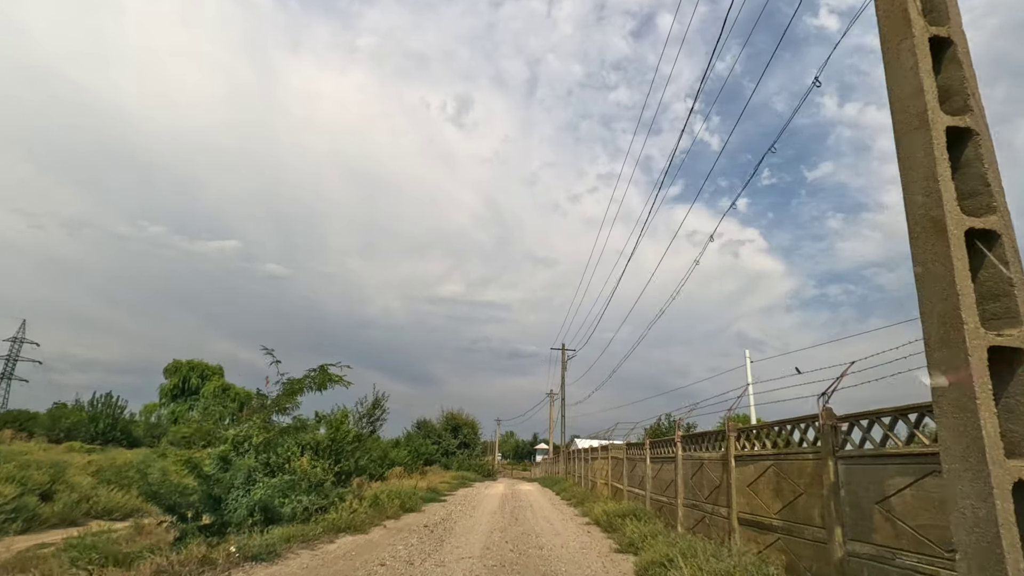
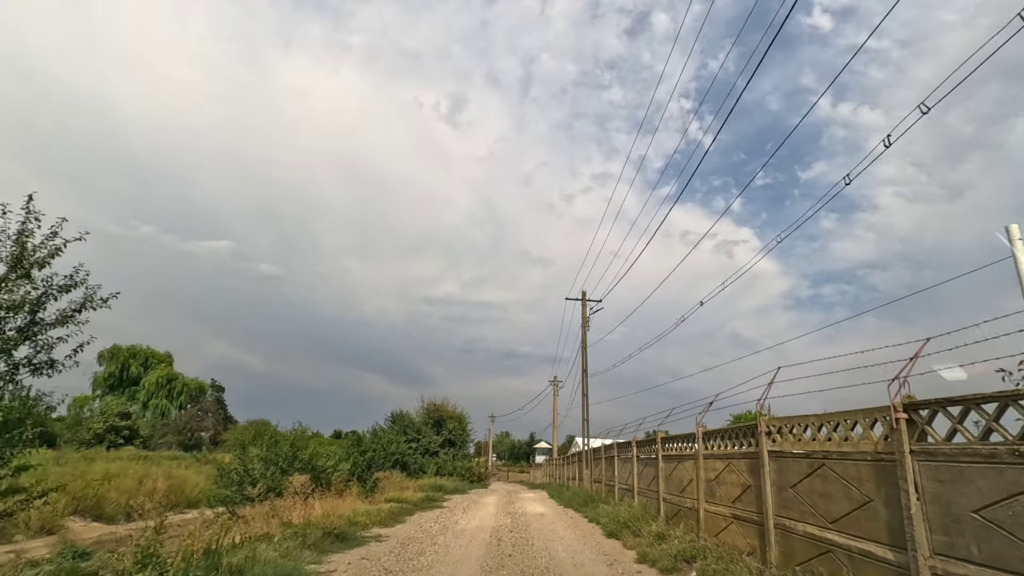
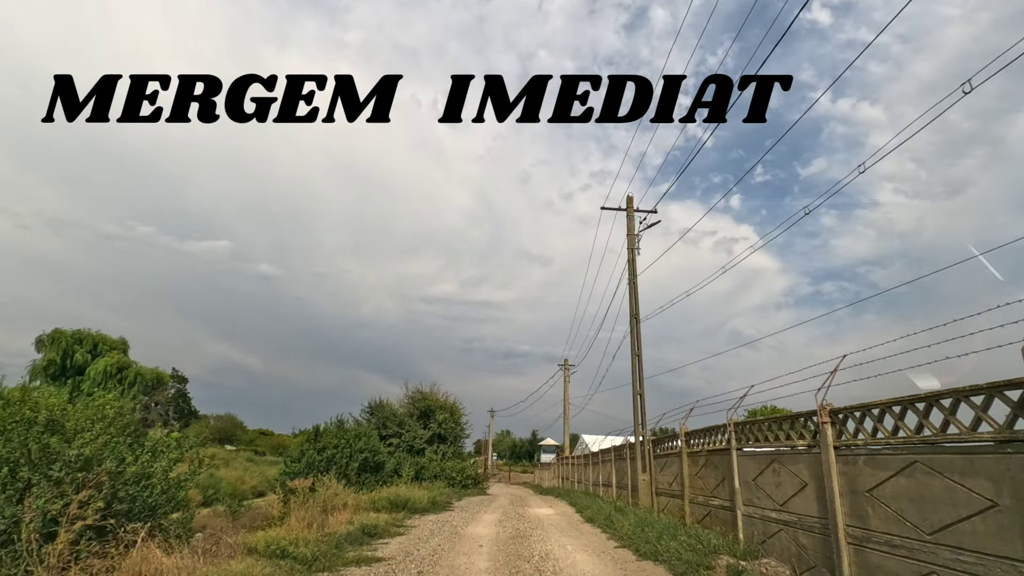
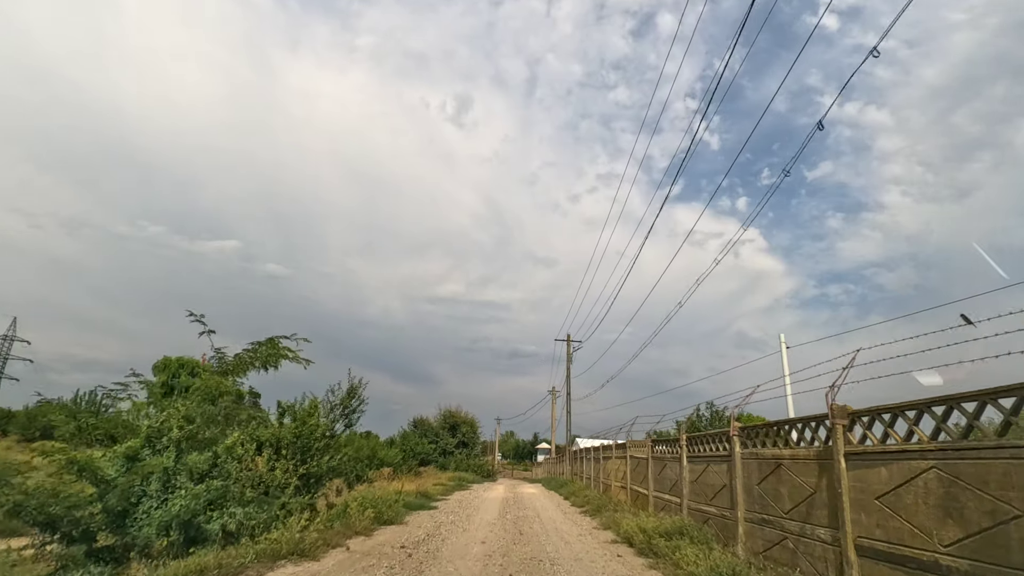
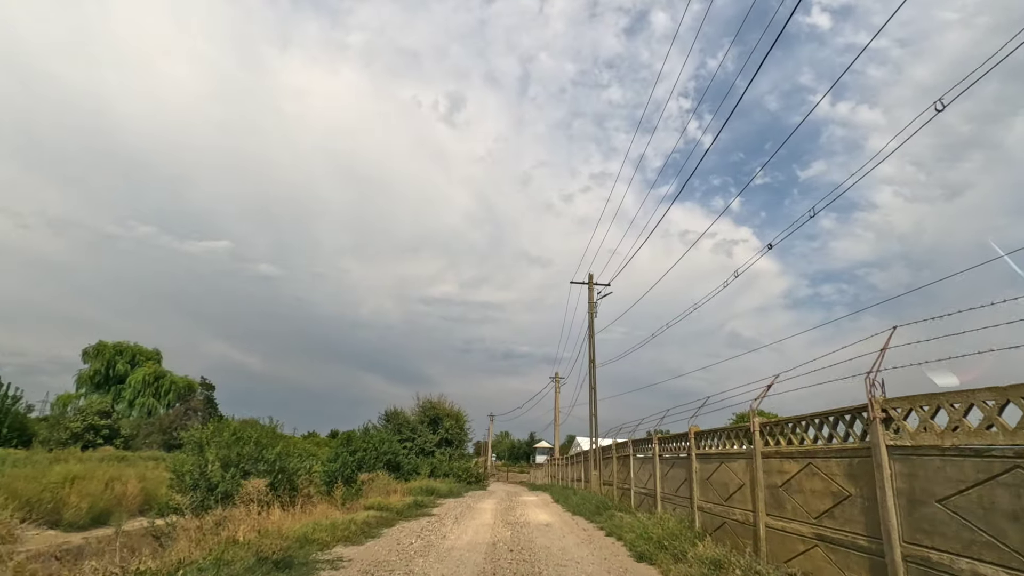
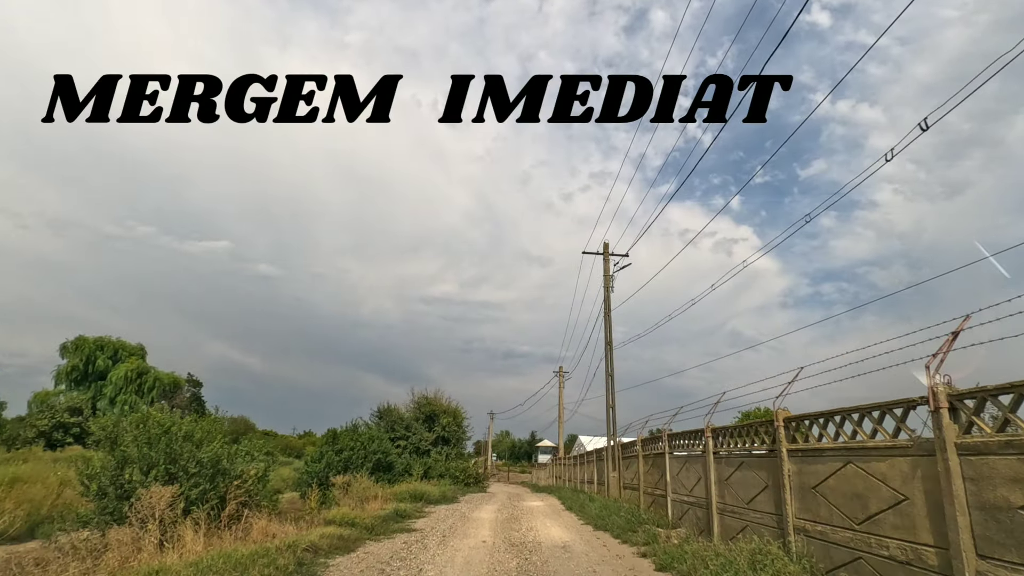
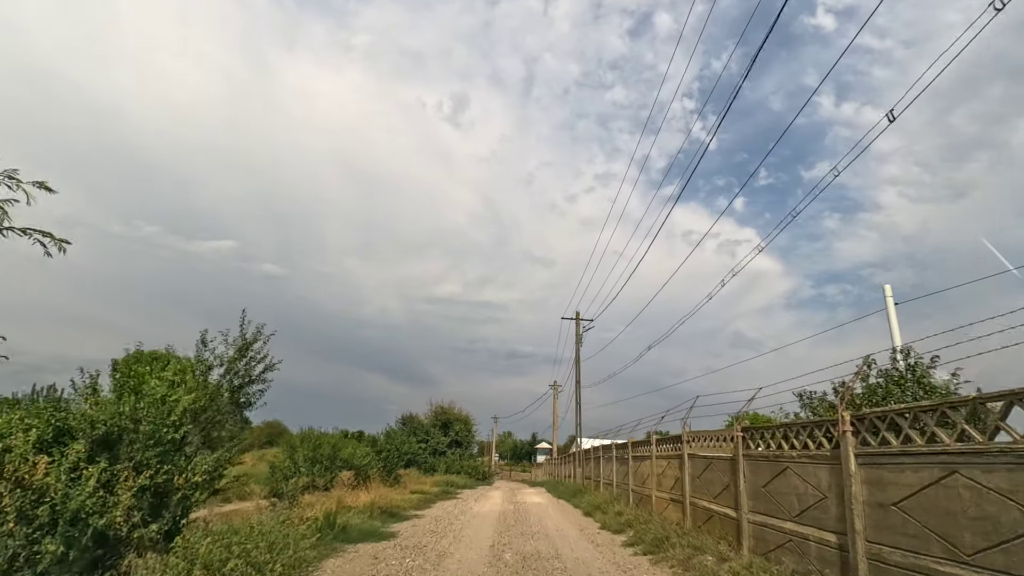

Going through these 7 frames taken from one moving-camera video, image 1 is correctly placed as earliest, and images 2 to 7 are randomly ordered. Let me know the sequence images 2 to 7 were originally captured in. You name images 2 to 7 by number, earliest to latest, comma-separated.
4, 7, 2, 5, 6, 3
